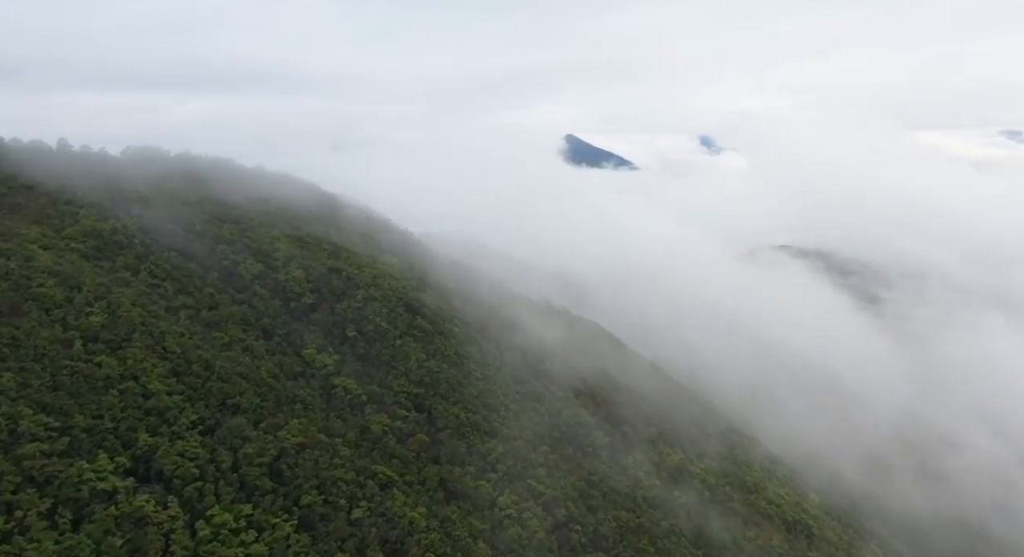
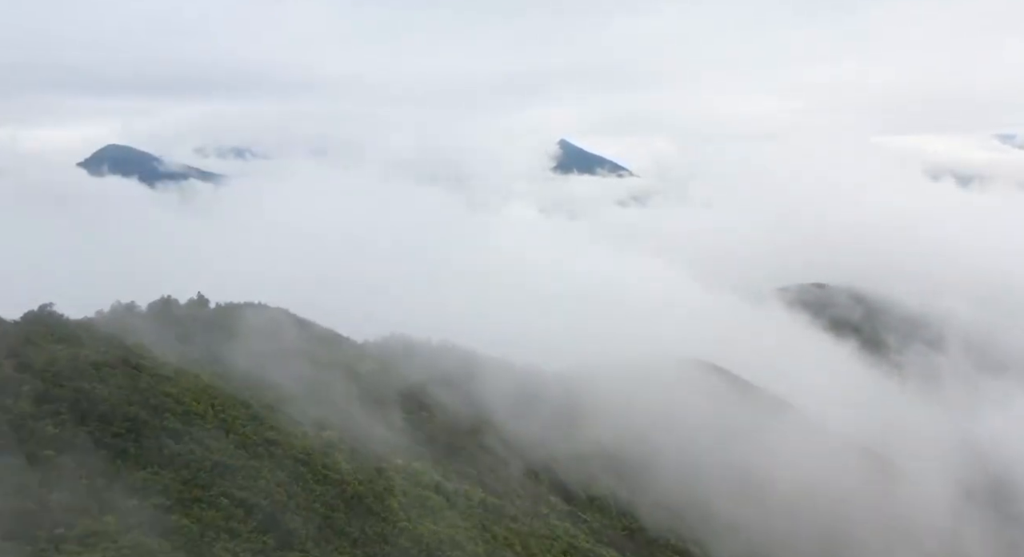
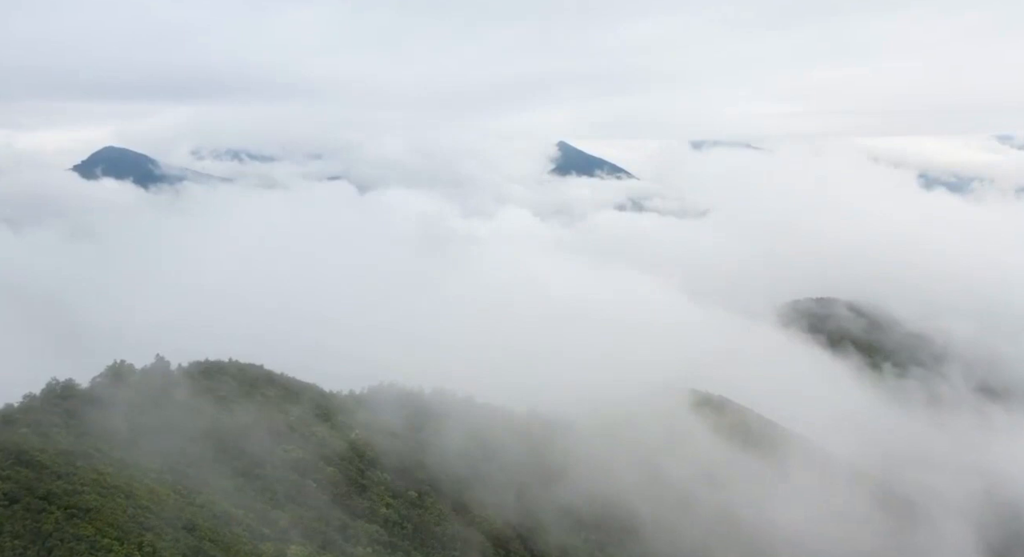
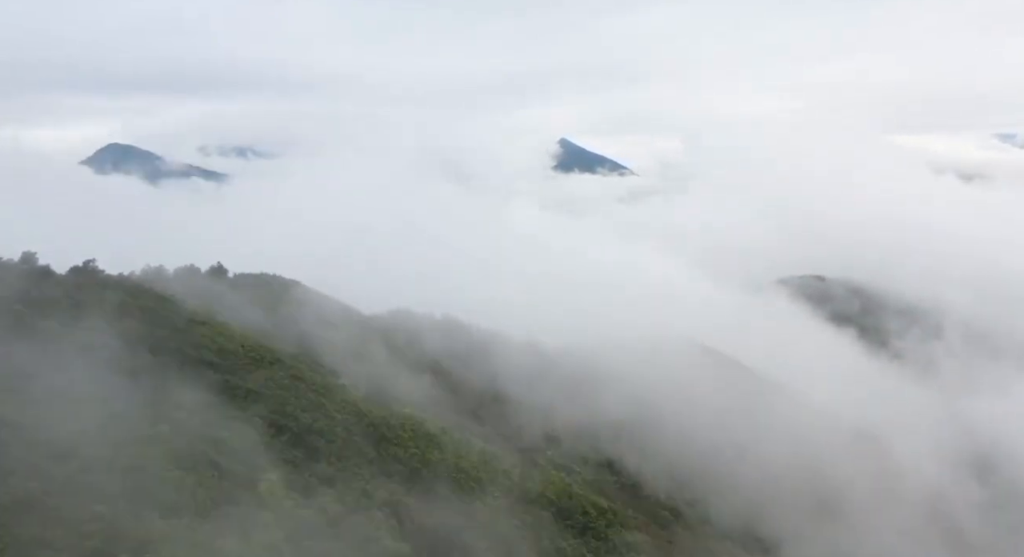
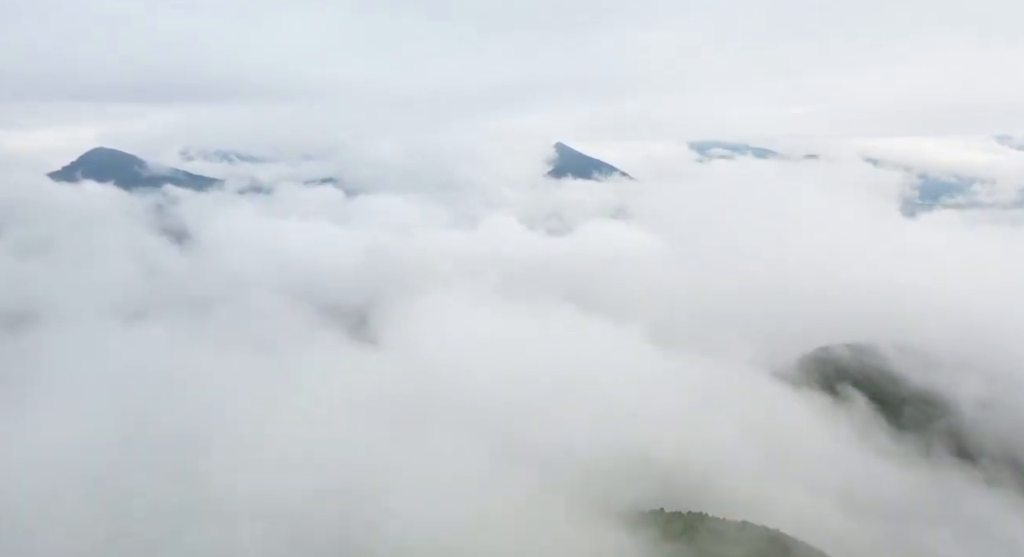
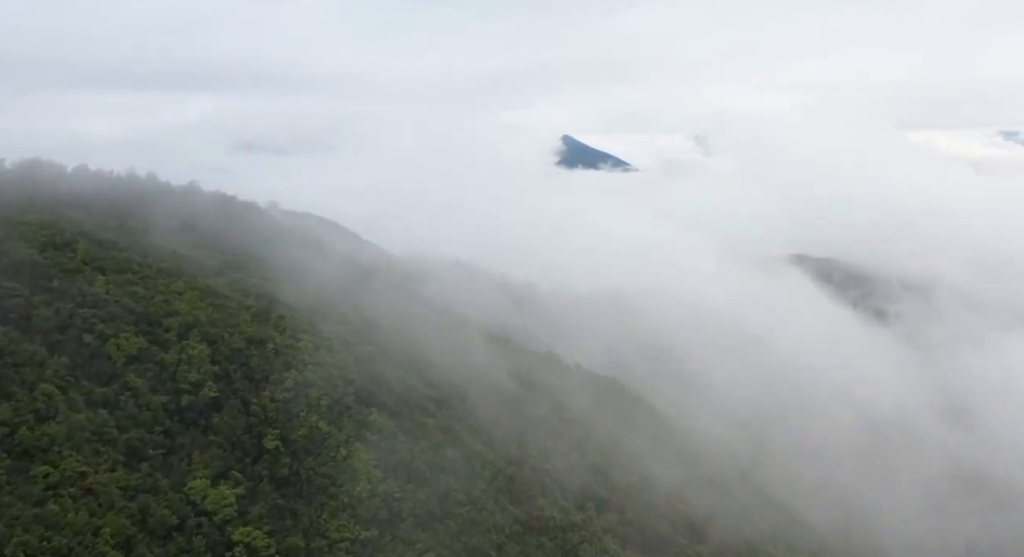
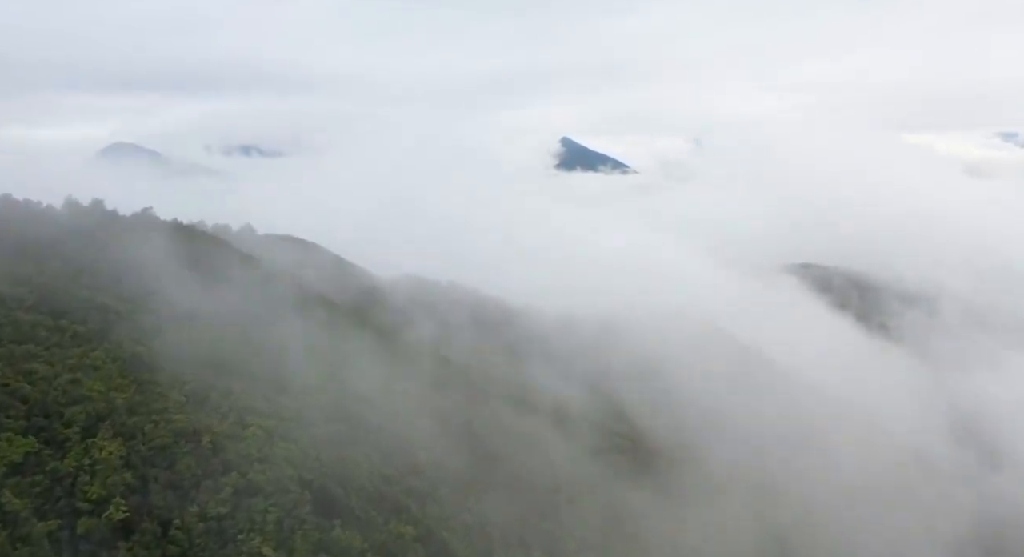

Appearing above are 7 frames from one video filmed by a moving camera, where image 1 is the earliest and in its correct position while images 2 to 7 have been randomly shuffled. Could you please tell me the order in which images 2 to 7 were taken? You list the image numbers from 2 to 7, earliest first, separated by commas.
6, 7, 4, 2, 3, 5
